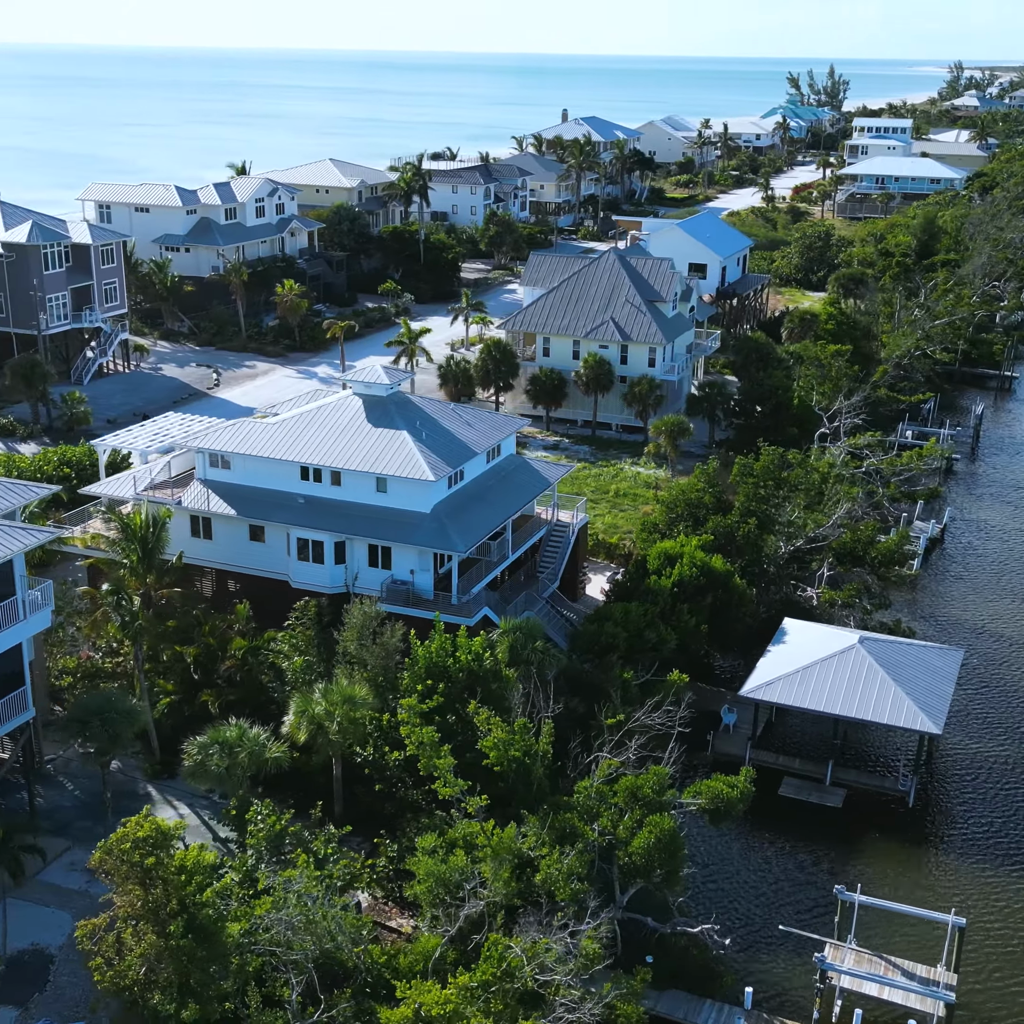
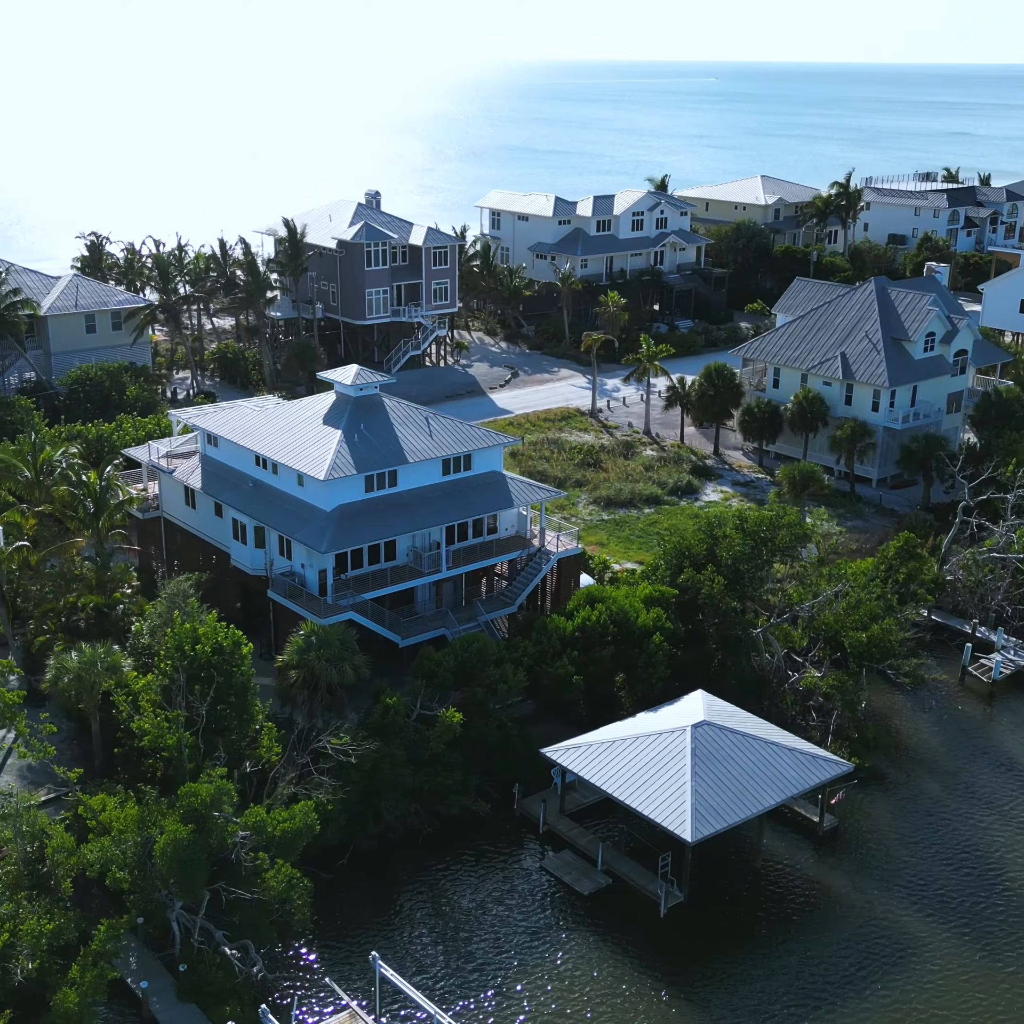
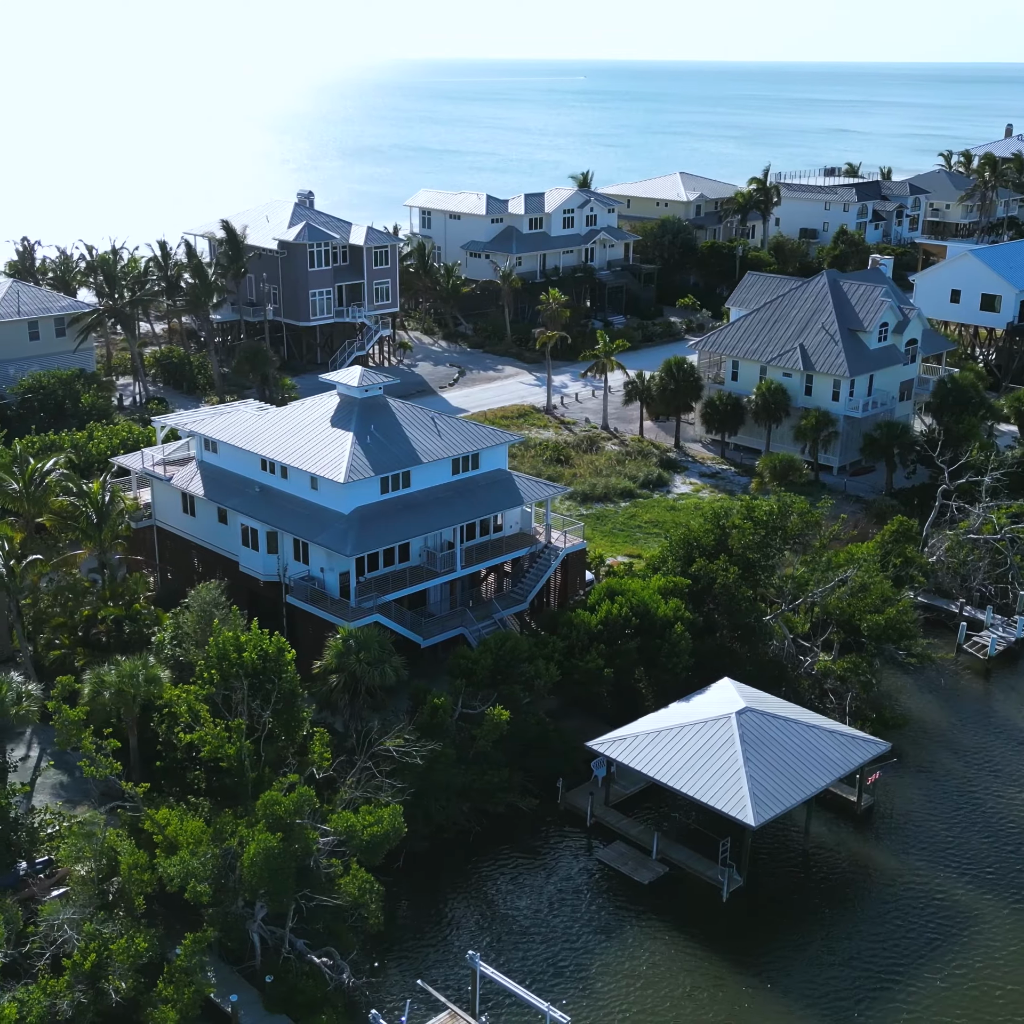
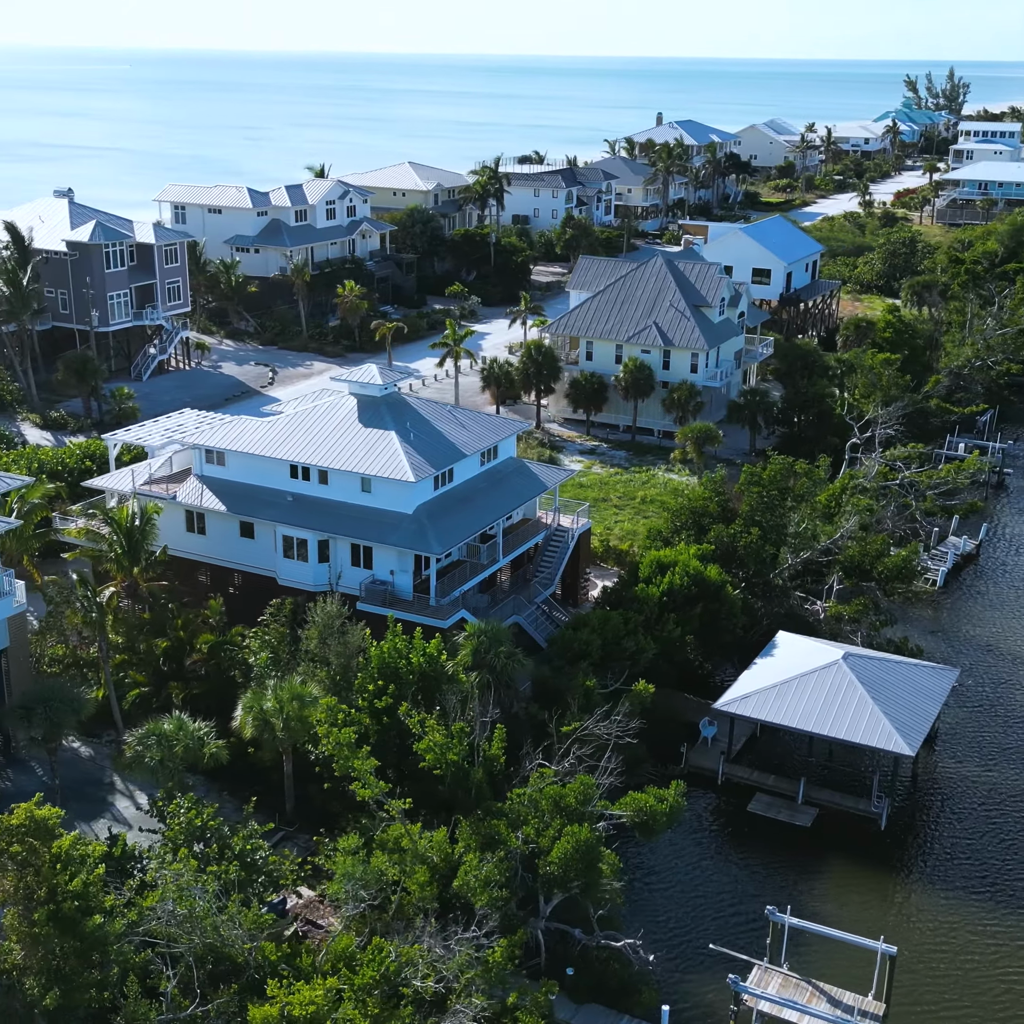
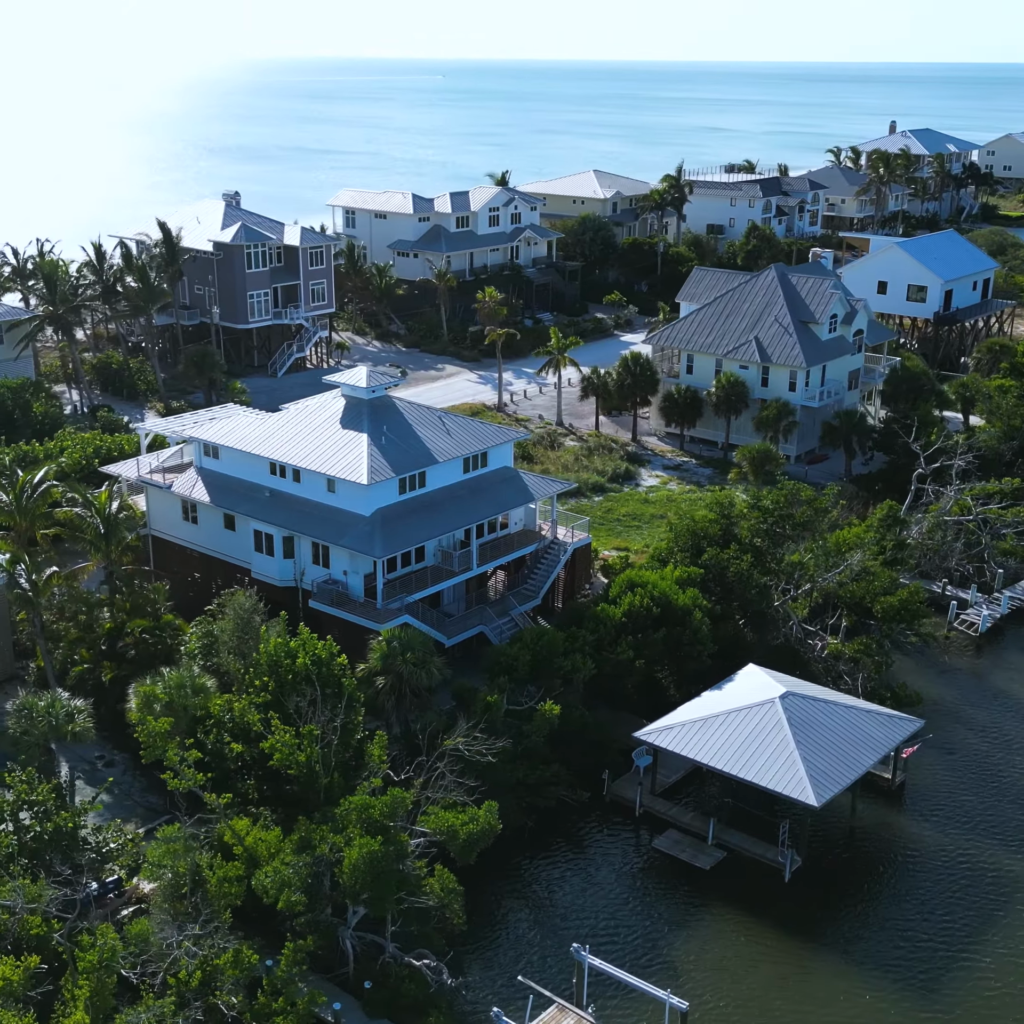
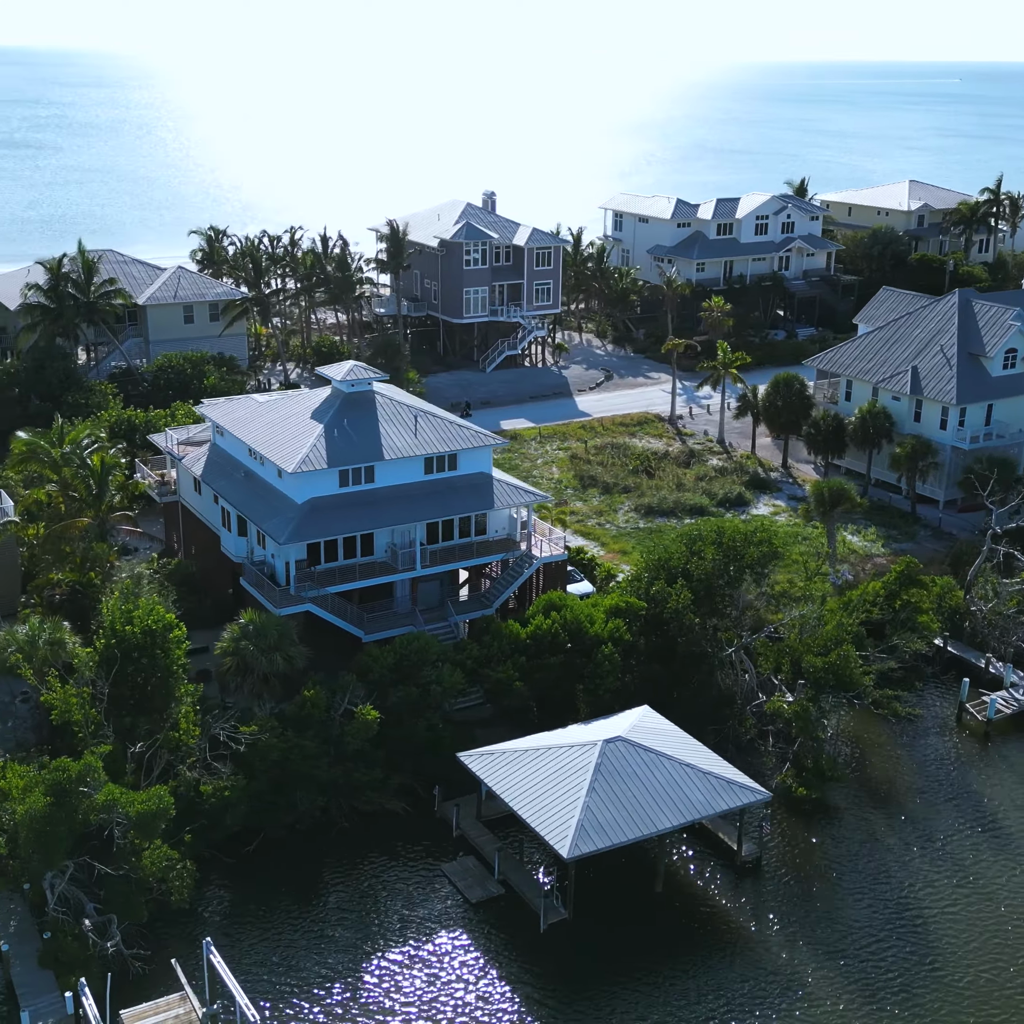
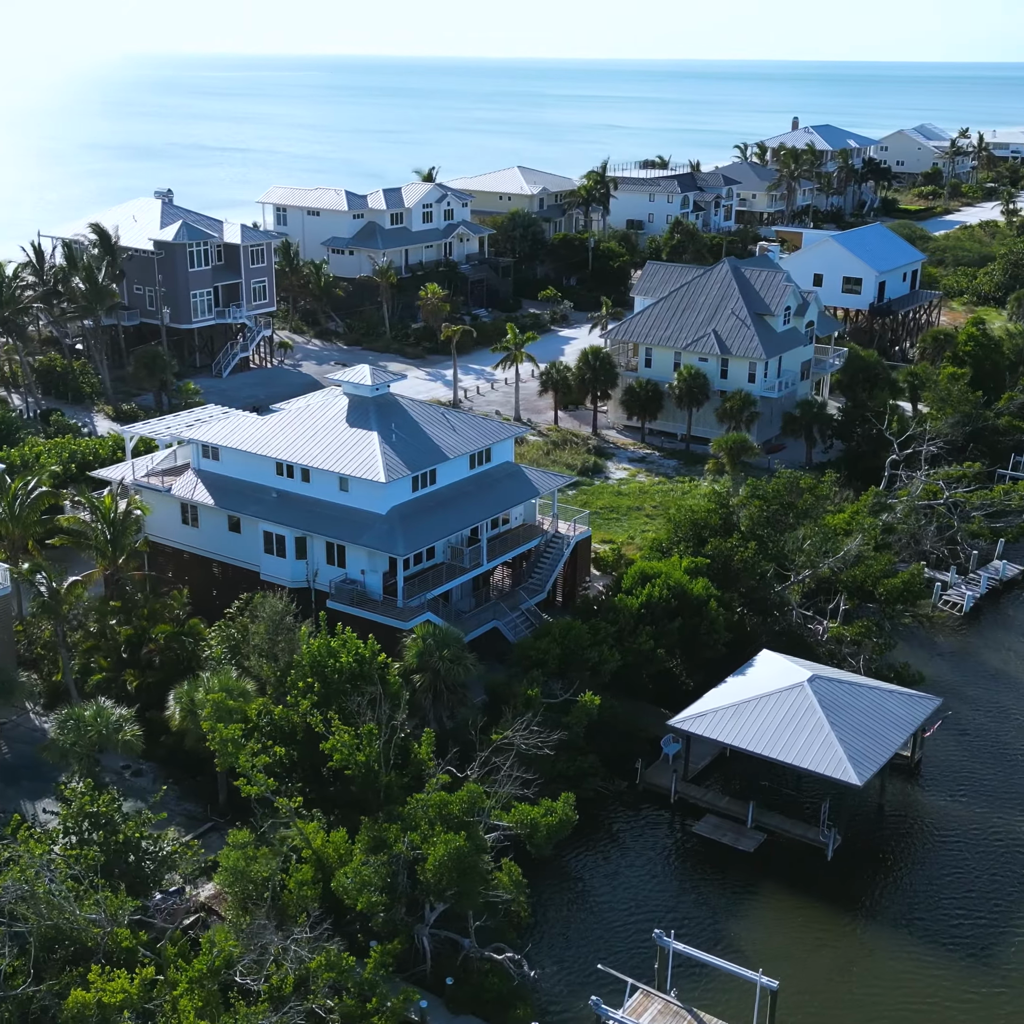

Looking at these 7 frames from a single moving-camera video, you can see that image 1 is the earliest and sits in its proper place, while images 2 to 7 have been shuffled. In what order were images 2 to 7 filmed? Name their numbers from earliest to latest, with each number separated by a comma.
4, 7, 5, 3, 2, 6
